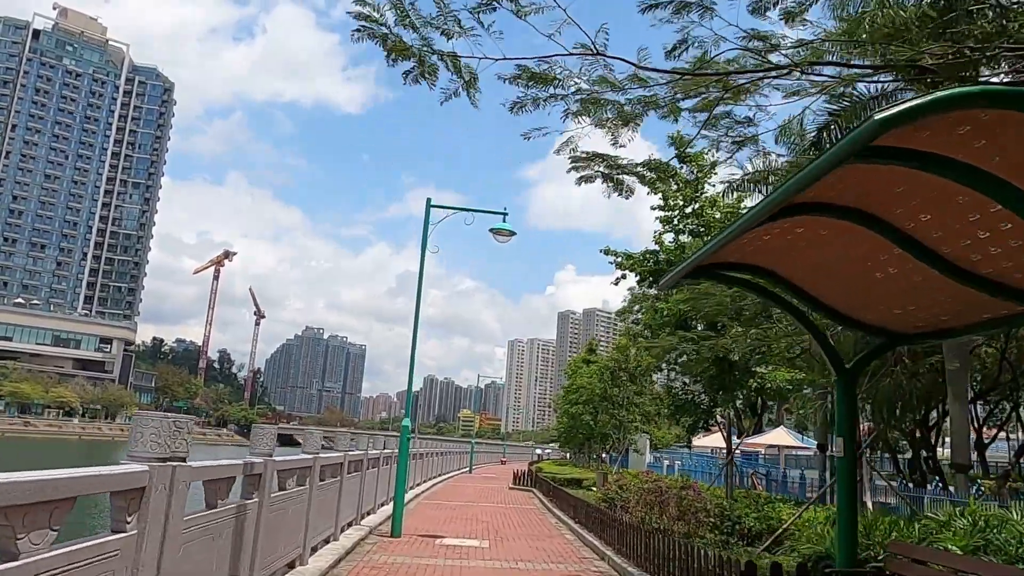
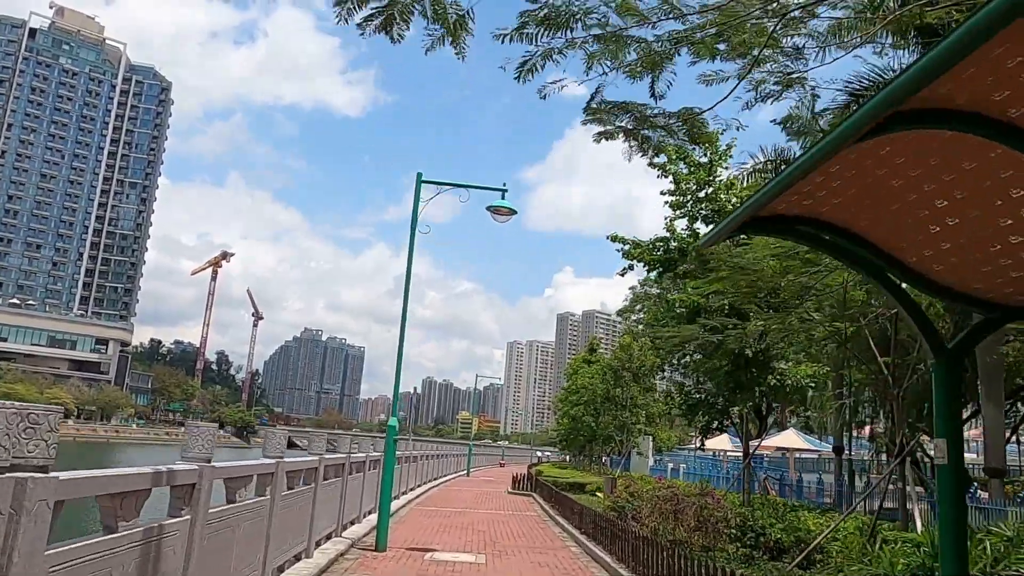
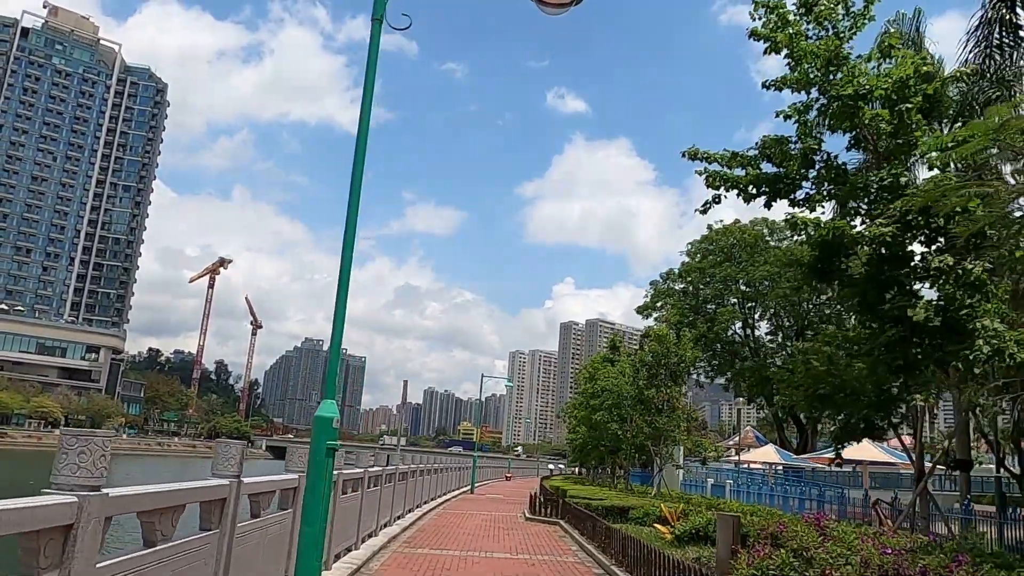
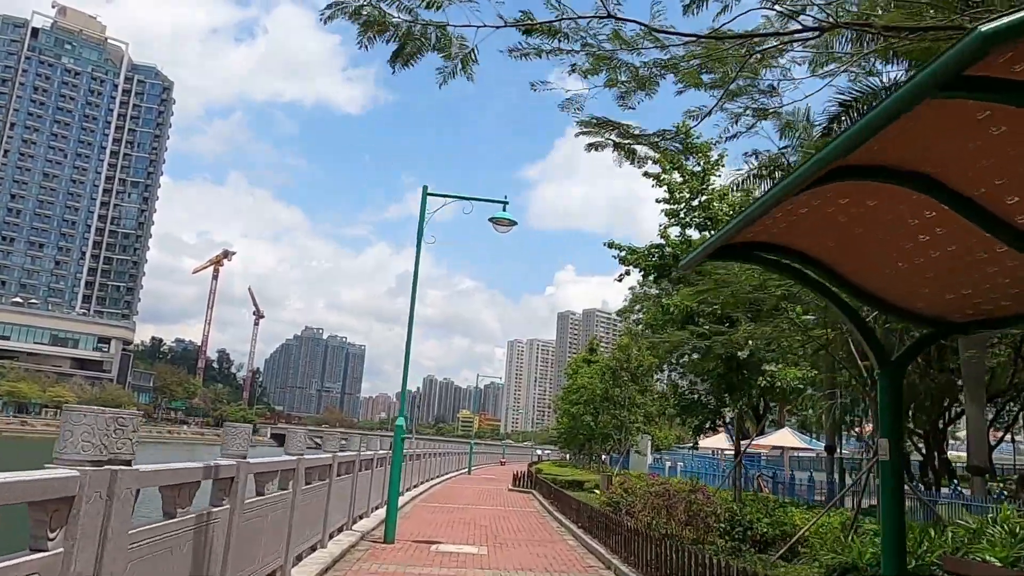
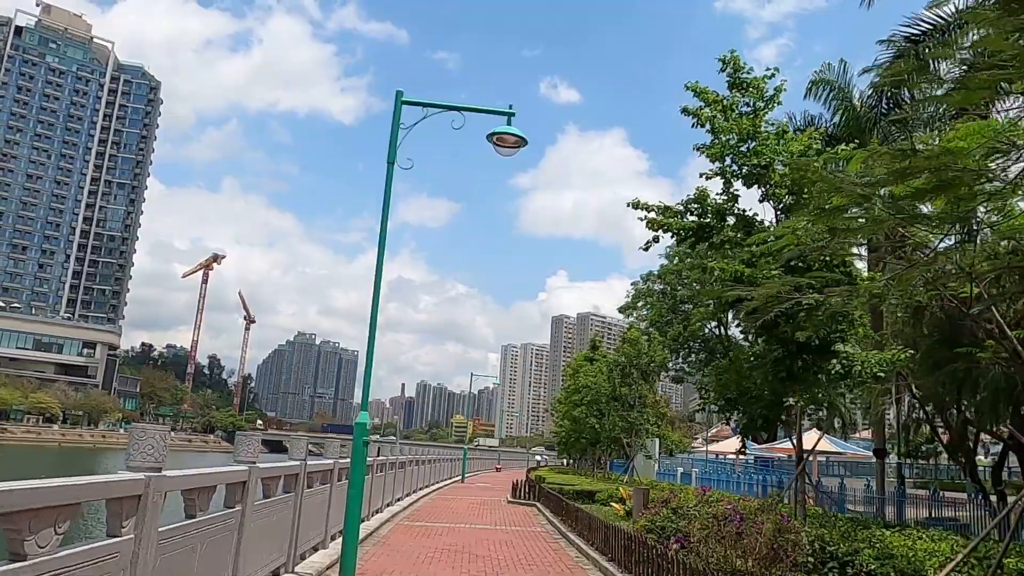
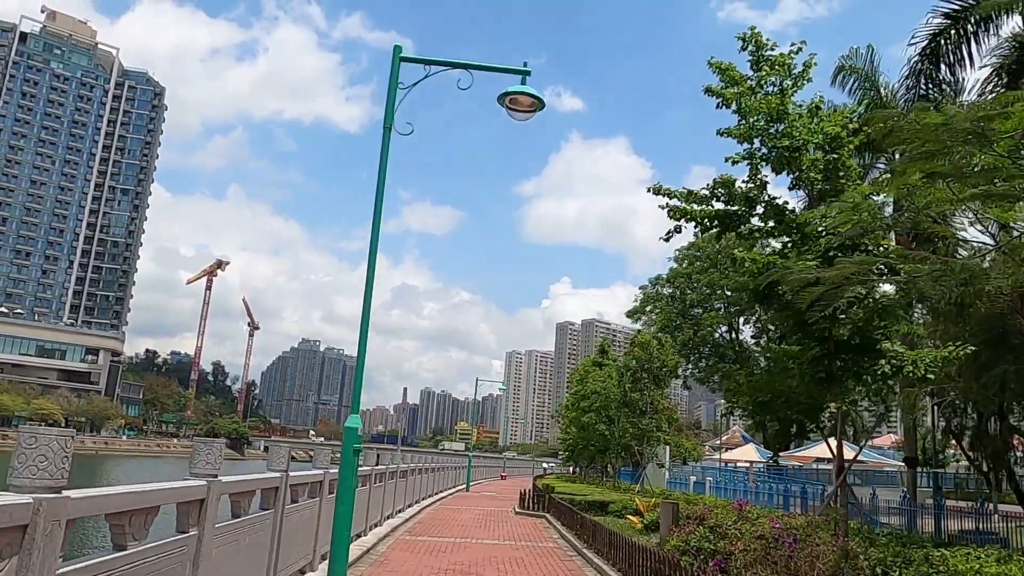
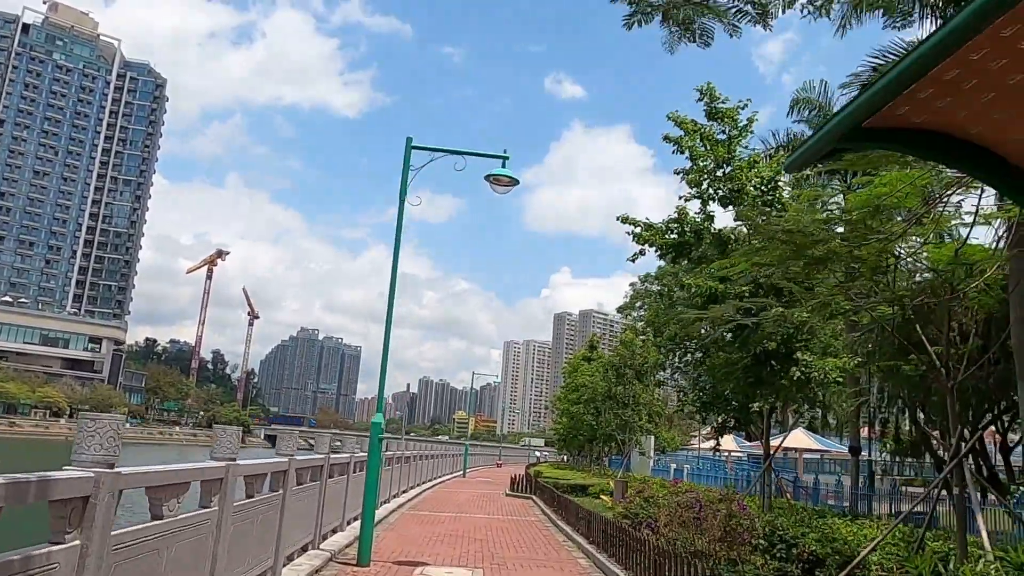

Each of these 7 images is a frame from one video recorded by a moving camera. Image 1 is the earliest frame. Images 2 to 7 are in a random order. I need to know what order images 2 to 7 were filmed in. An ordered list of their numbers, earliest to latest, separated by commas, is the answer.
4, 2, 7, 5, 6, 3
